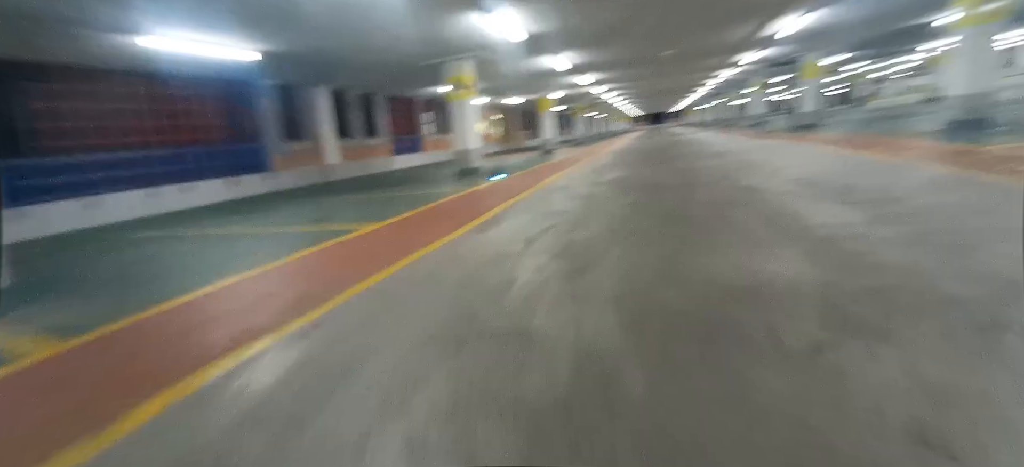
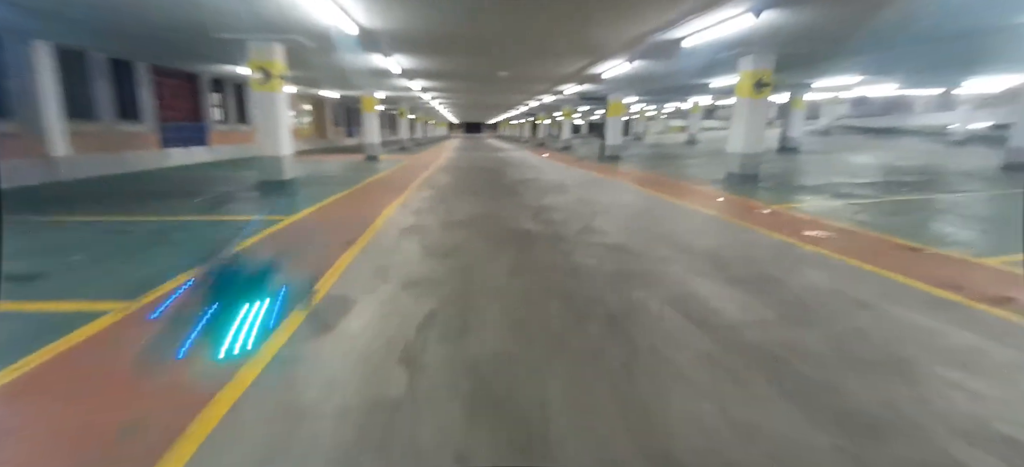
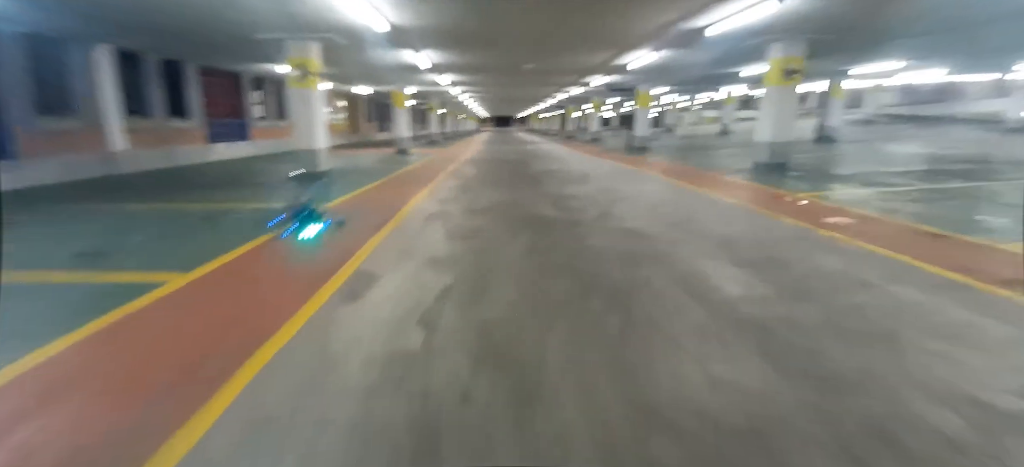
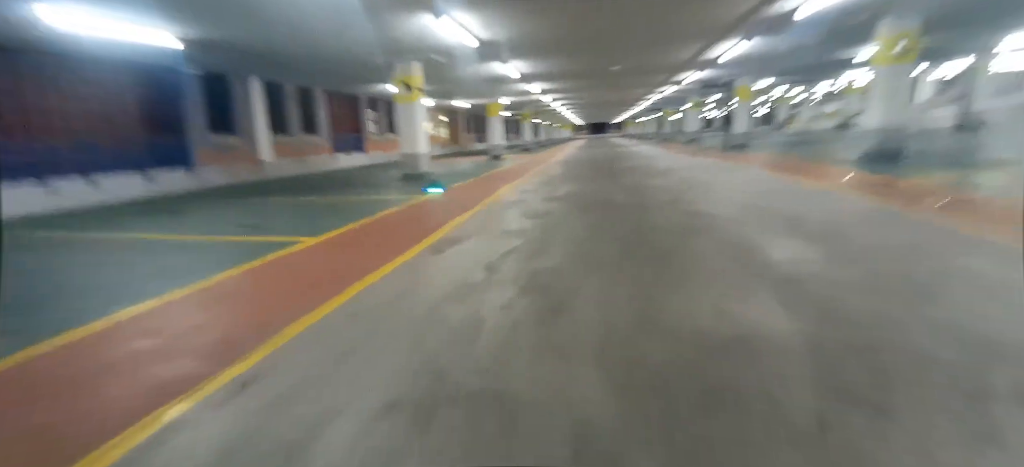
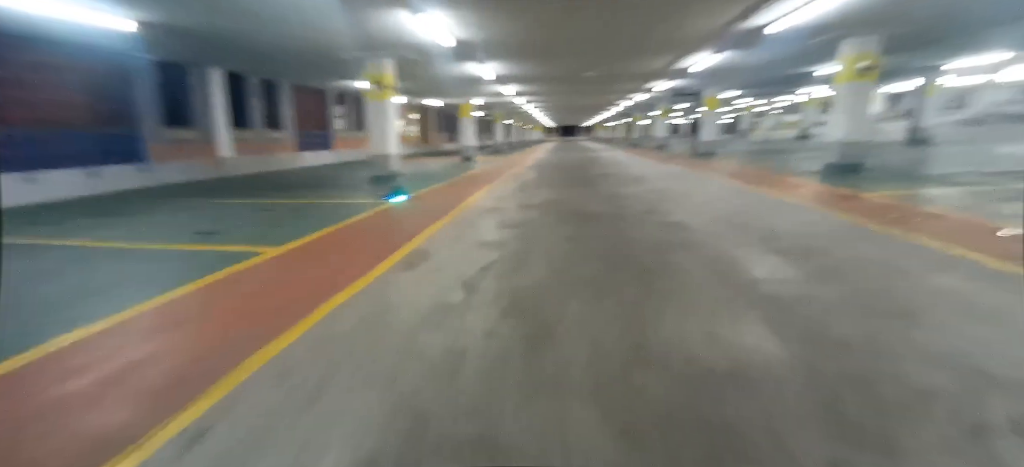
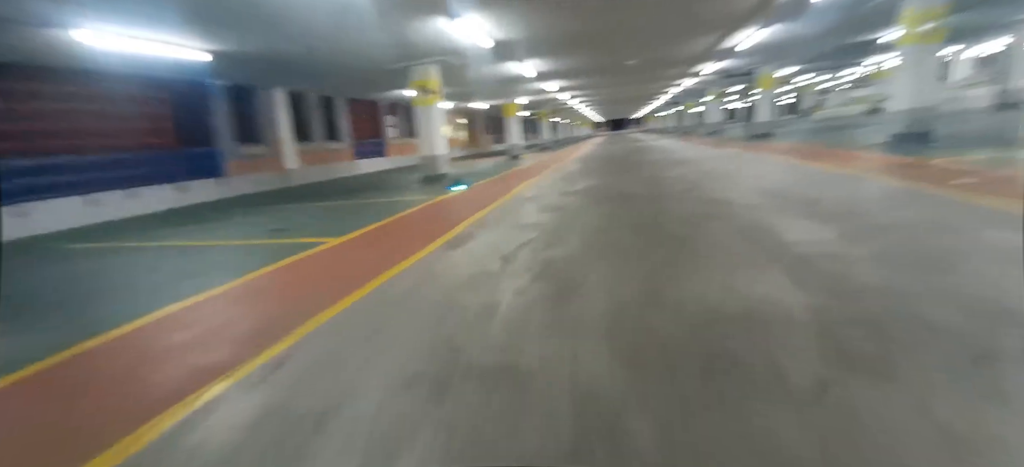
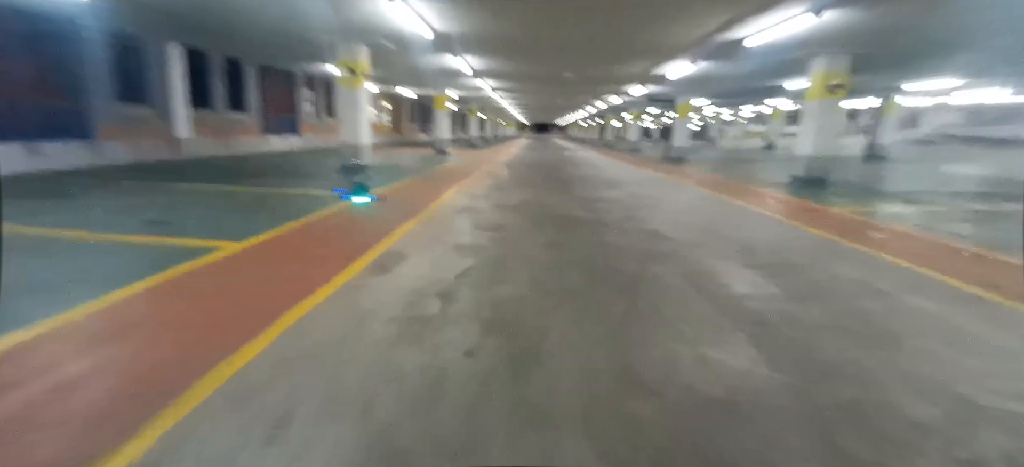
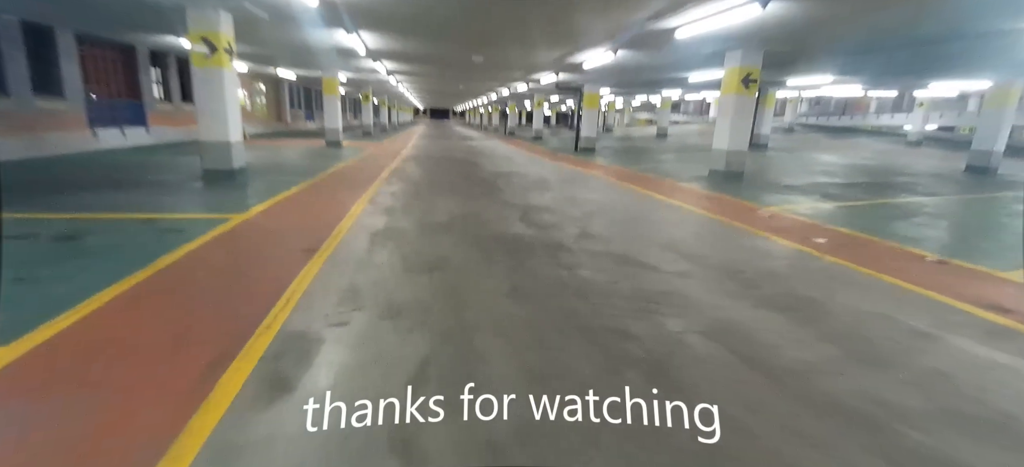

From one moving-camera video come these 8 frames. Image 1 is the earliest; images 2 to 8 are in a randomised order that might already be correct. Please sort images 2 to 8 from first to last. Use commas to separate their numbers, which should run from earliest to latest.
6, 4, 5, 7, 3, 2, 8
